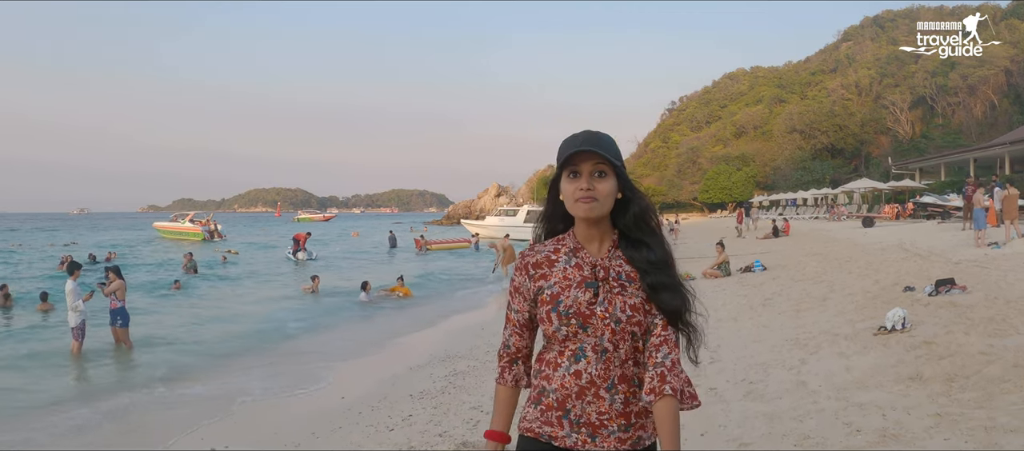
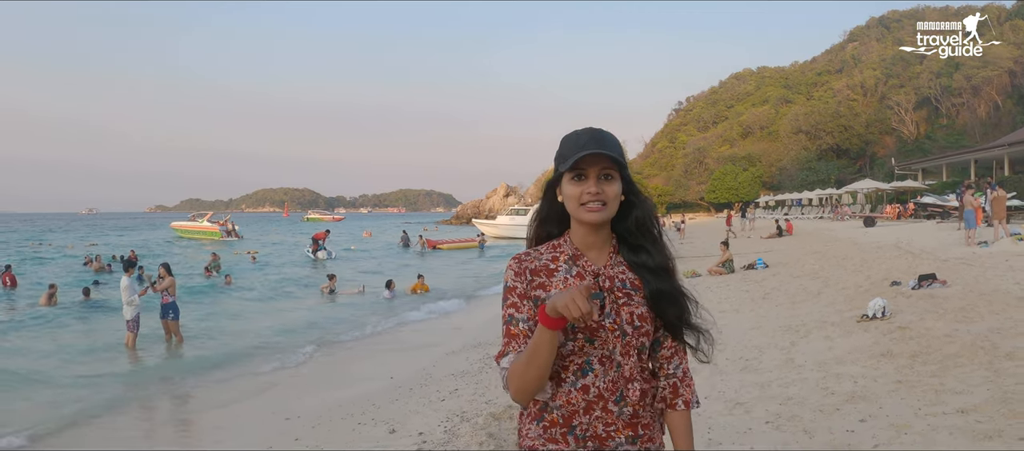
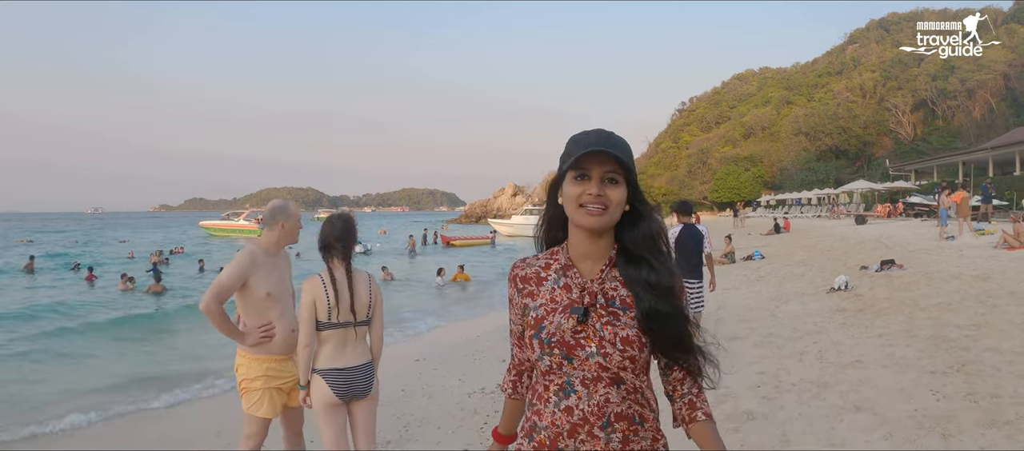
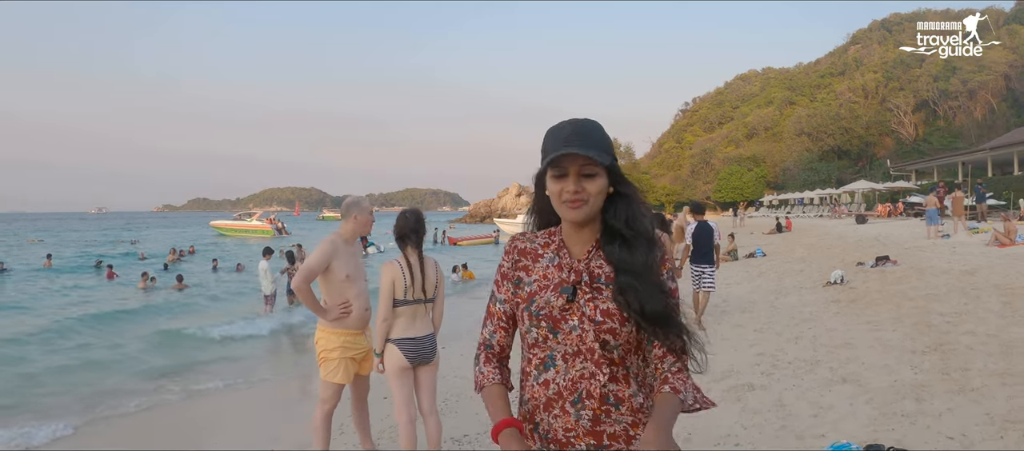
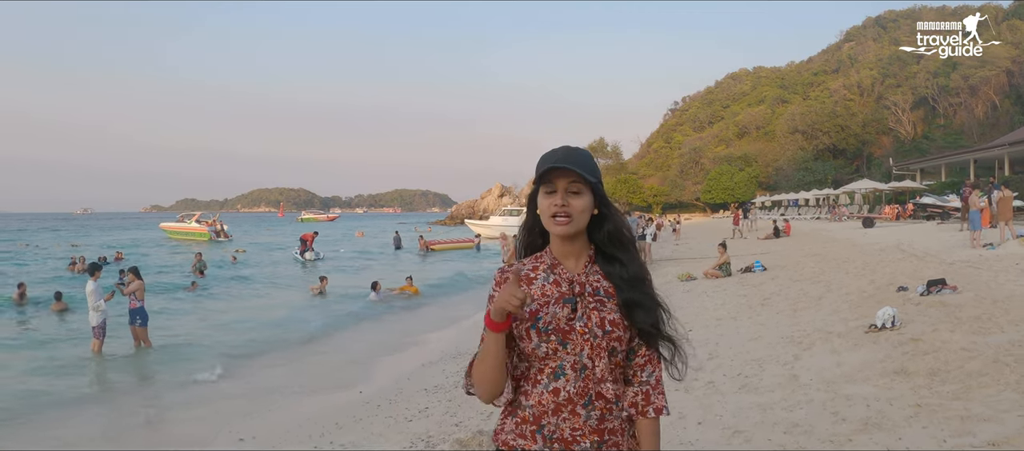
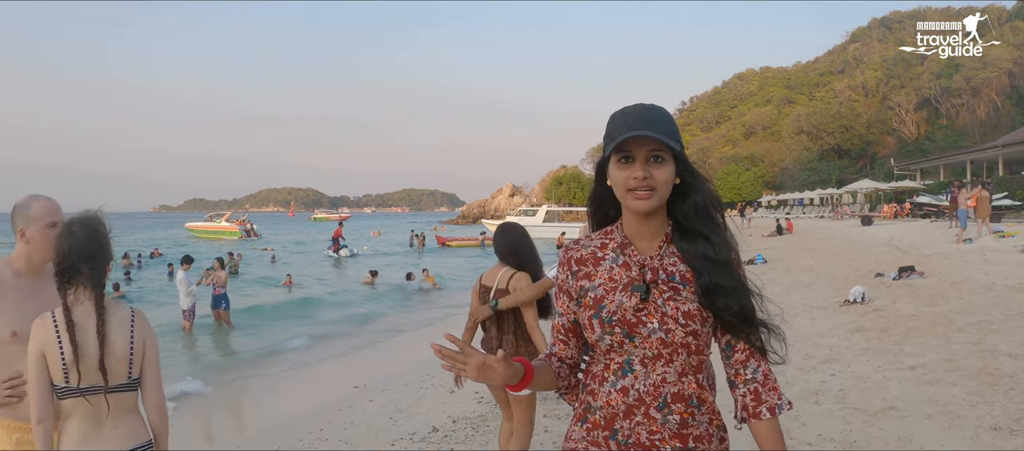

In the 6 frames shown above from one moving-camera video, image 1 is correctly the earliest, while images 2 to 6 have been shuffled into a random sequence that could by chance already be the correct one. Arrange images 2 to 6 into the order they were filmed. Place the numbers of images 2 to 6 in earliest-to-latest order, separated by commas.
5, 2, 6, 3, 4
